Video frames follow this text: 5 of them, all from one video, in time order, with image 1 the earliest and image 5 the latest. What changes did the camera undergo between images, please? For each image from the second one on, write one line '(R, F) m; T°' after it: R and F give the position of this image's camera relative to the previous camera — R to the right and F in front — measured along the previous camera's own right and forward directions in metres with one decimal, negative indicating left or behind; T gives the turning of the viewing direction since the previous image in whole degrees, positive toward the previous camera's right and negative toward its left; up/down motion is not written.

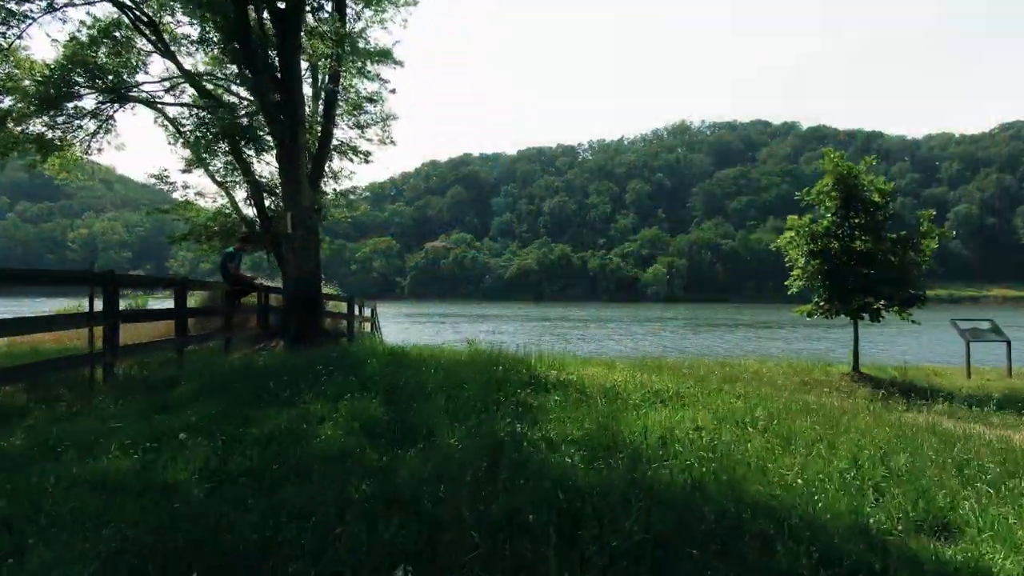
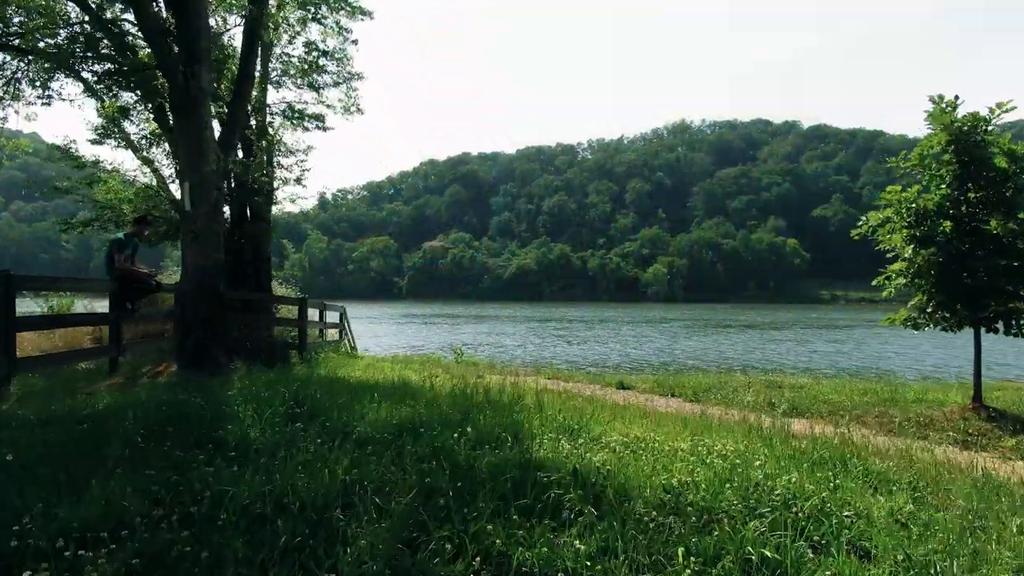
(+0.1, +1.9) m; 0°
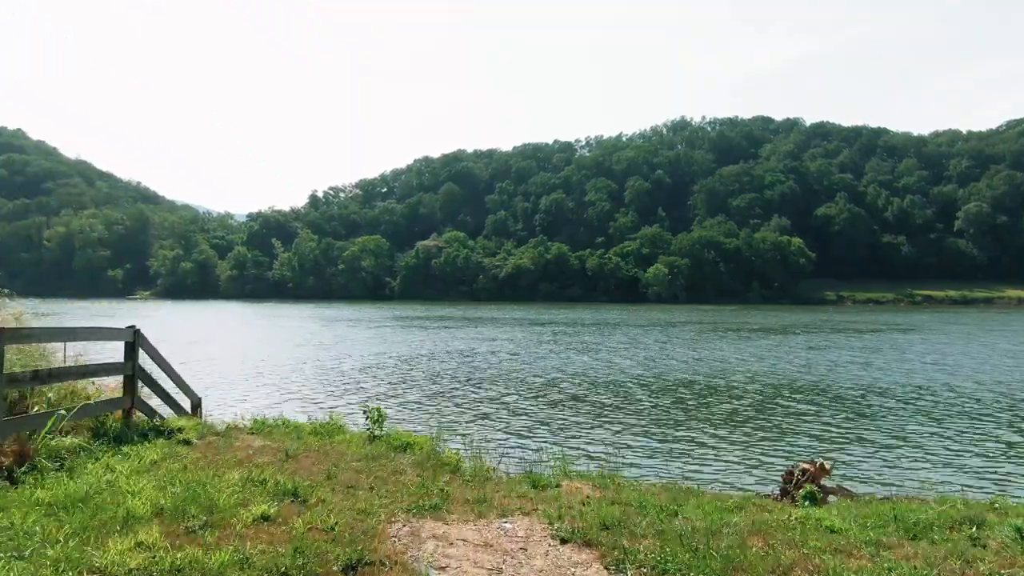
(+0.2, +5.3) m; 0°
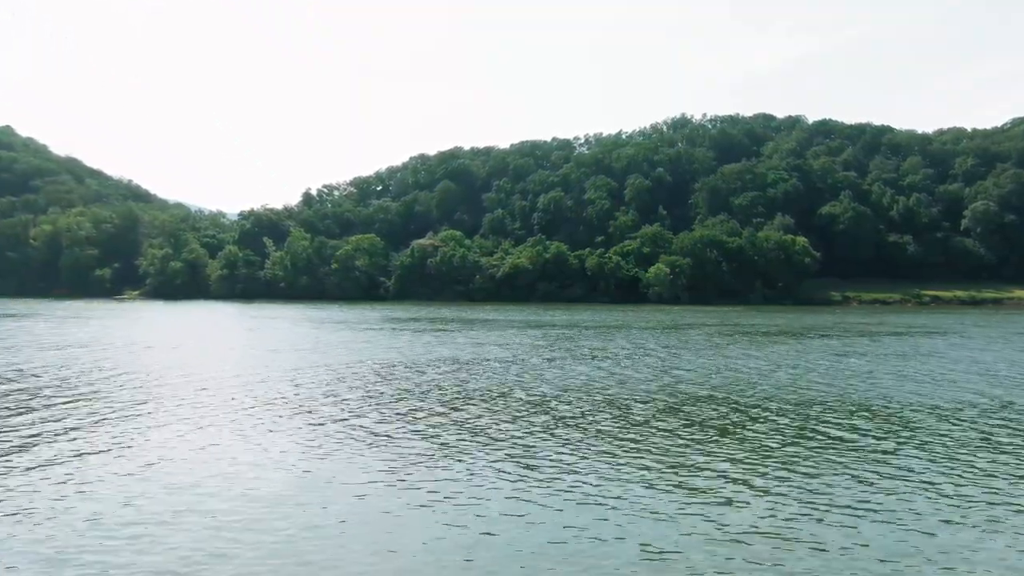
(+0.1, +4.0) m; 0°
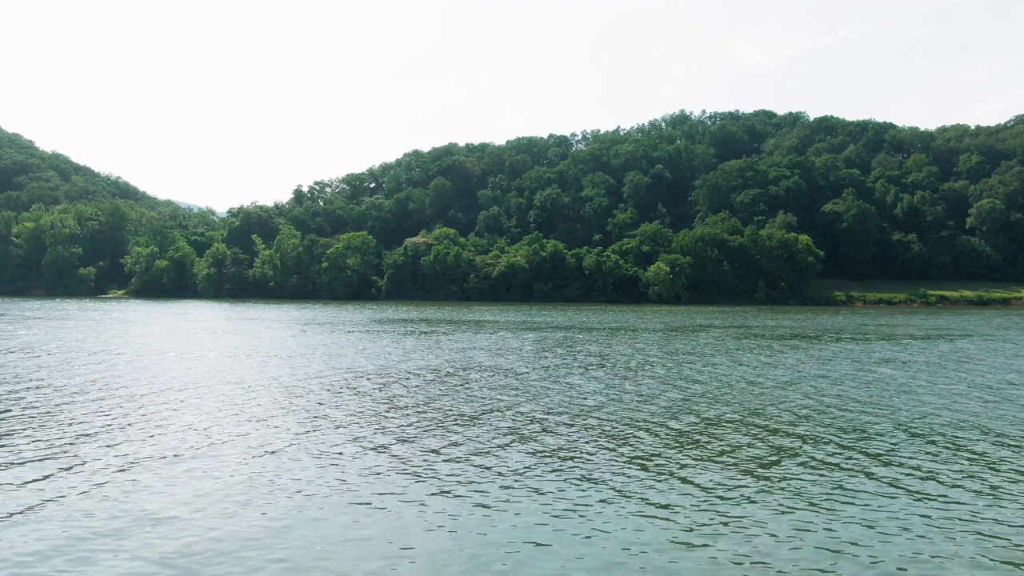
(+0.1, +4.3) m; 0°
